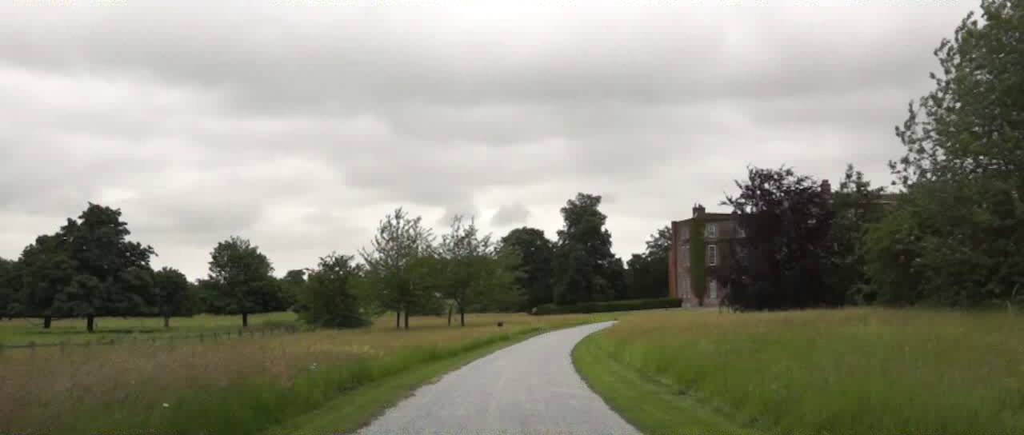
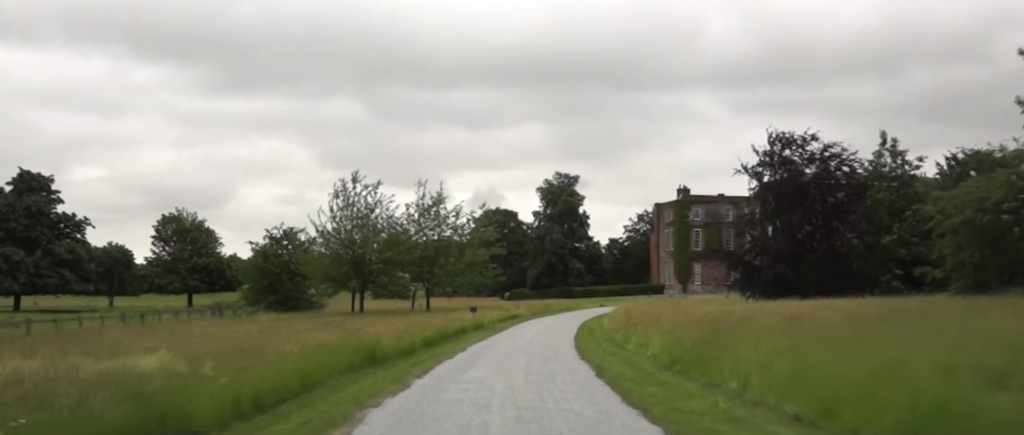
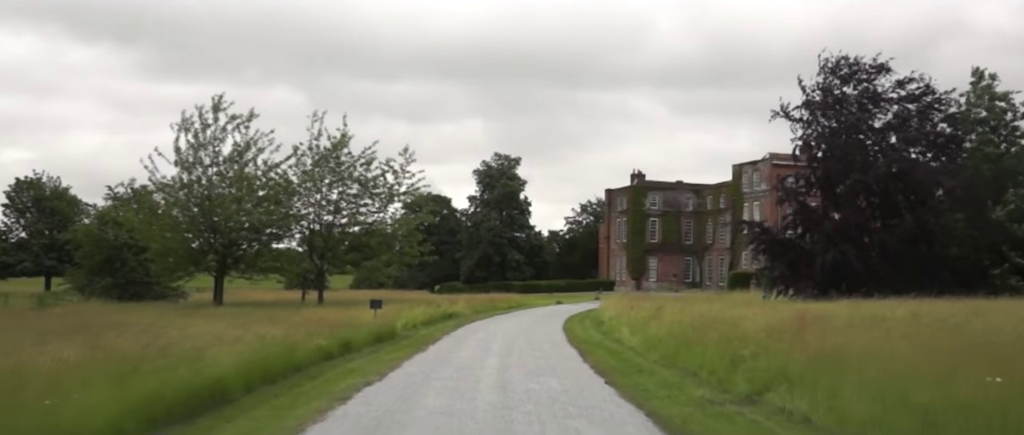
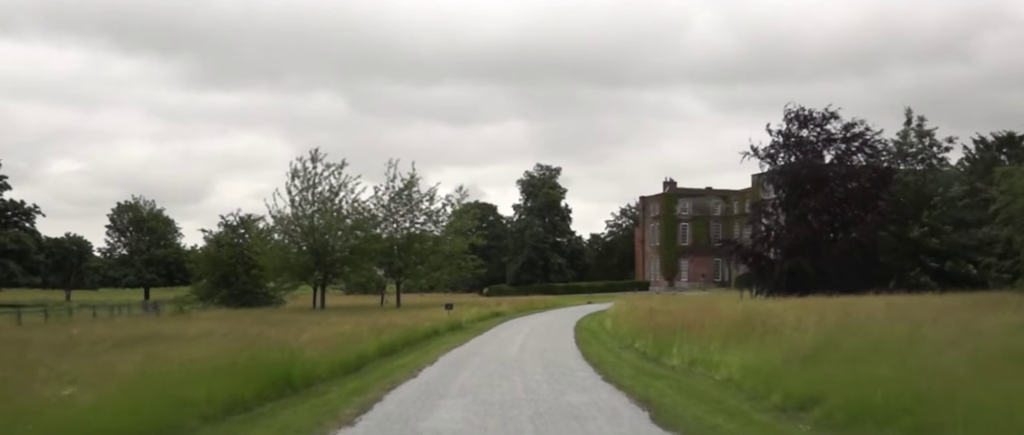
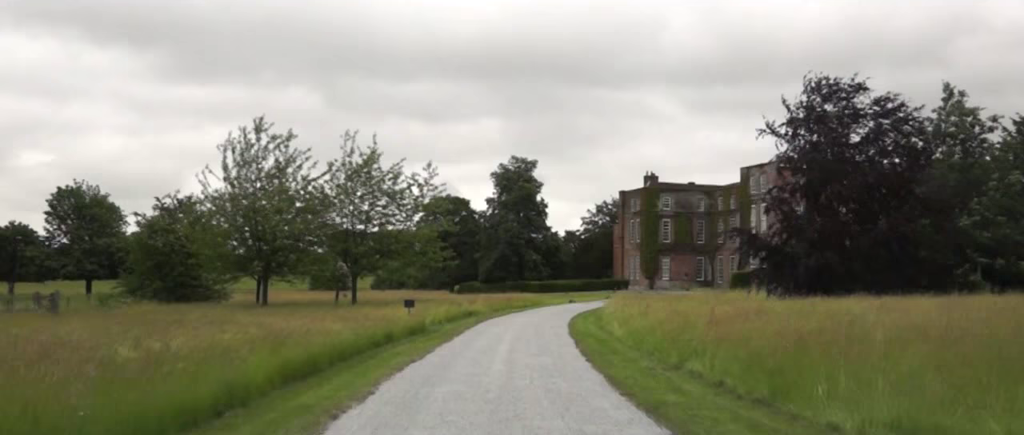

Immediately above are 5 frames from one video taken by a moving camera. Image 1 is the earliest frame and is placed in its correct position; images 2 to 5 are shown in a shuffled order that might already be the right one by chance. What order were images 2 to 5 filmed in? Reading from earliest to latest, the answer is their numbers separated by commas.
2, 4, 5, 3
